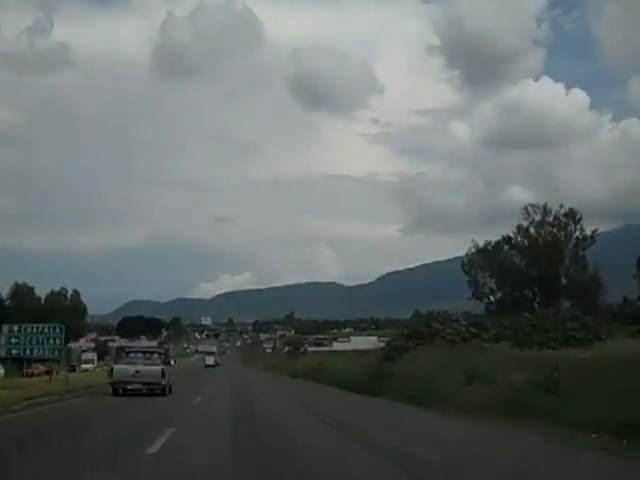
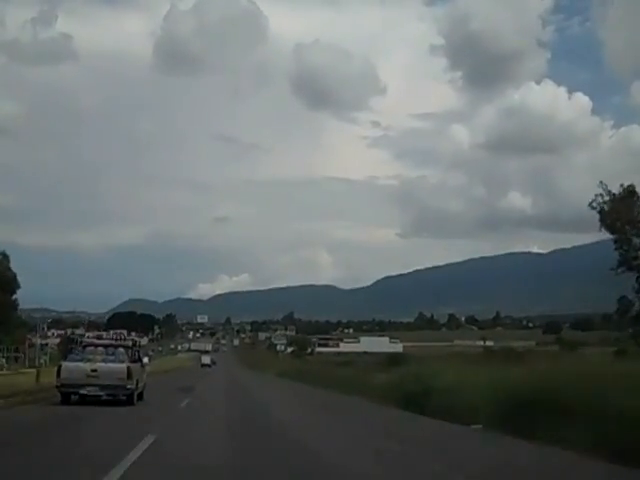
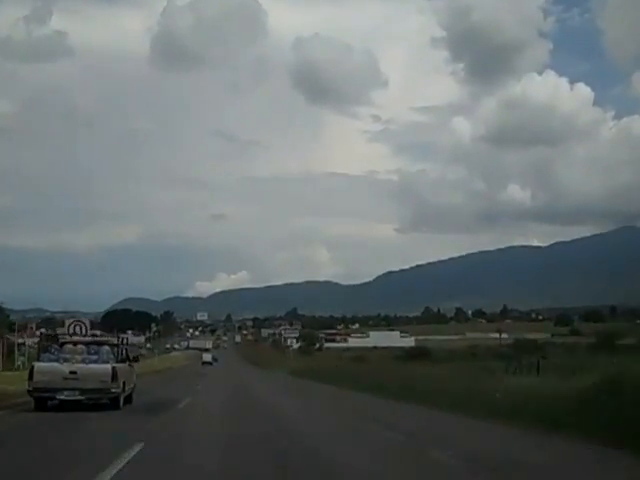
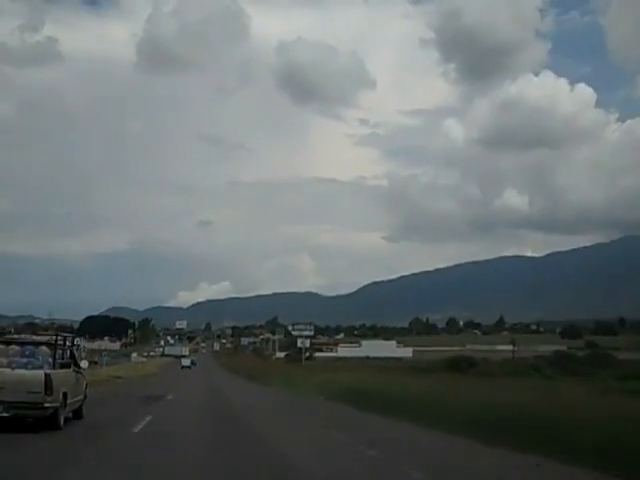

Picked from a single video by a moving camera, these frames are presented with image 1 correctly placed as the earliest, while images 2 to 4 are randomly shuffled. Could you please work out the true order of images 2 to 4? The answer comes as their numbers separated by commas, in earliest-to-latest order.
2, 3, 4
